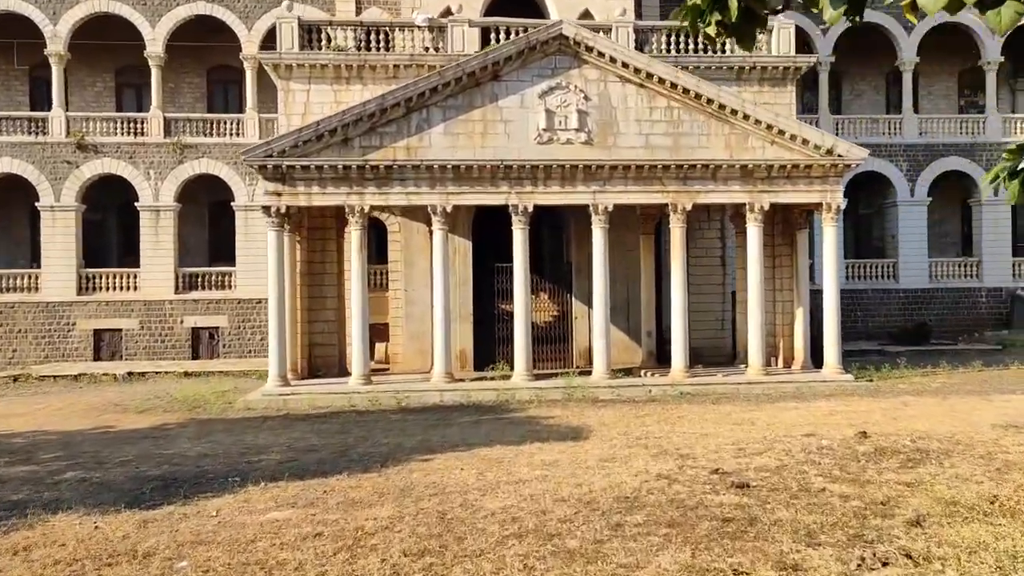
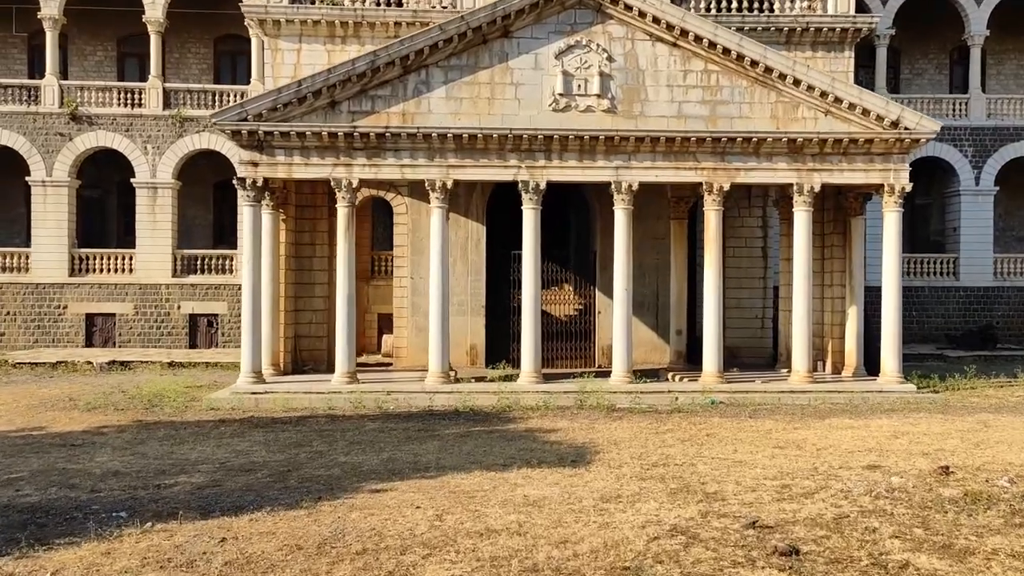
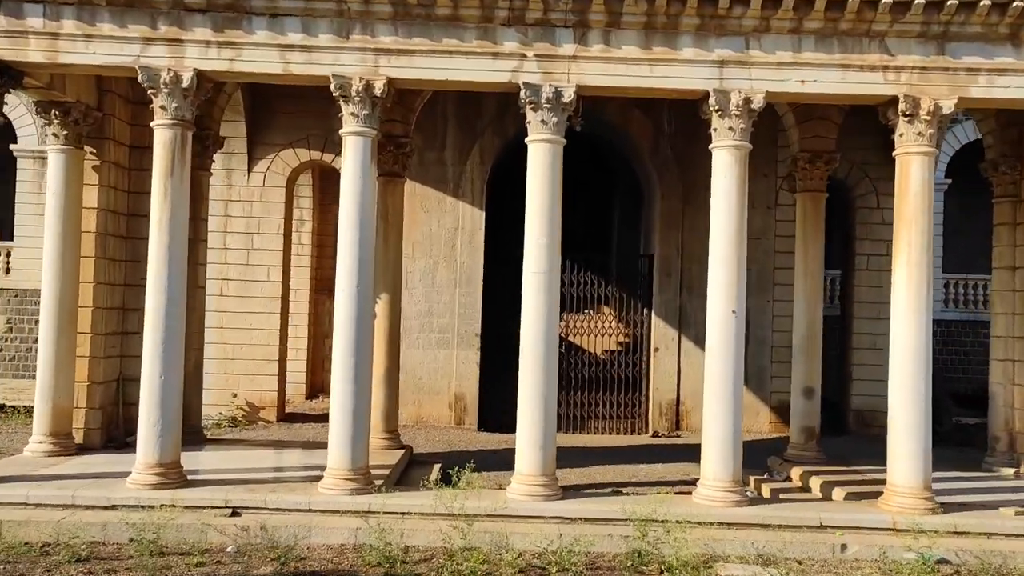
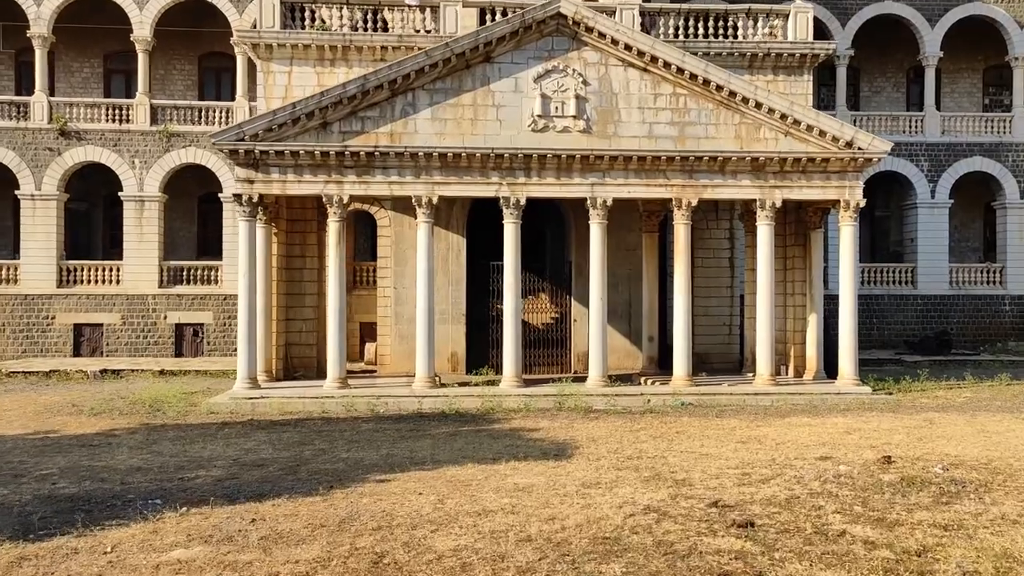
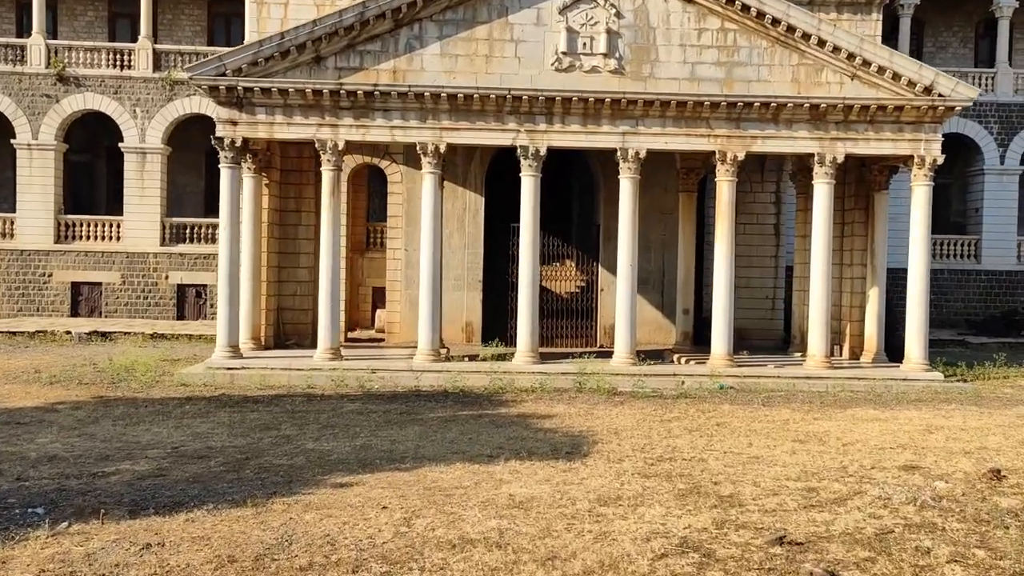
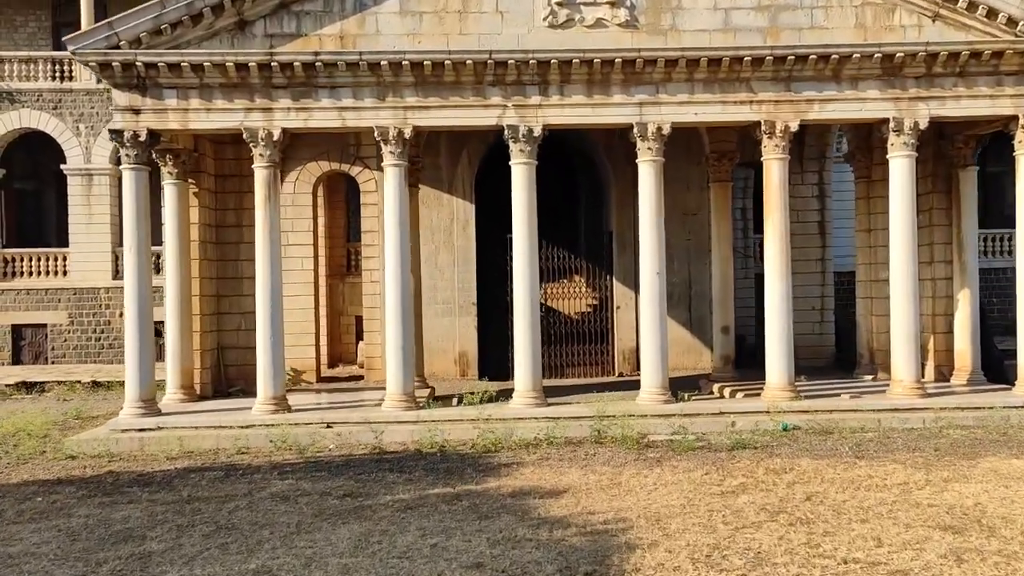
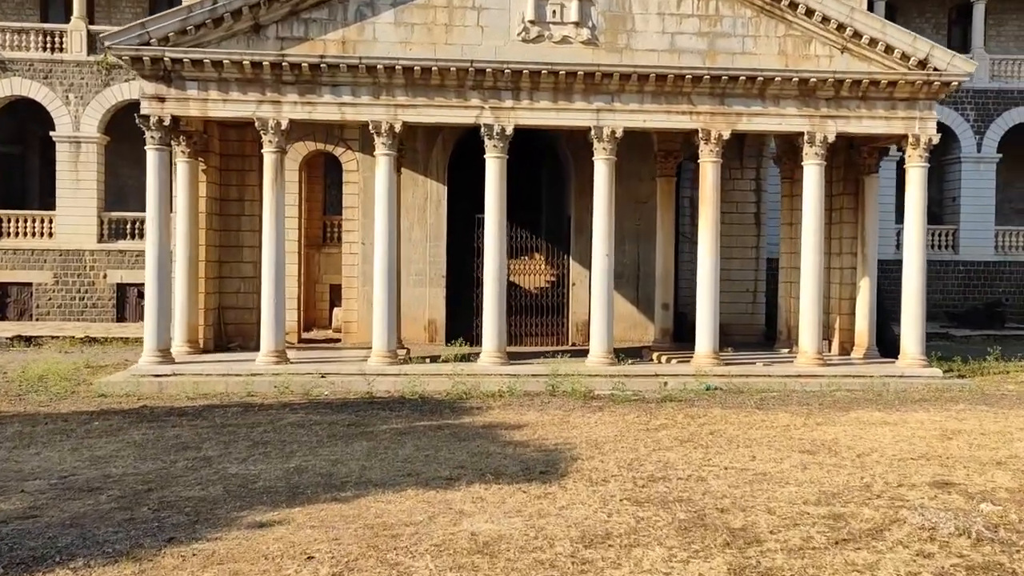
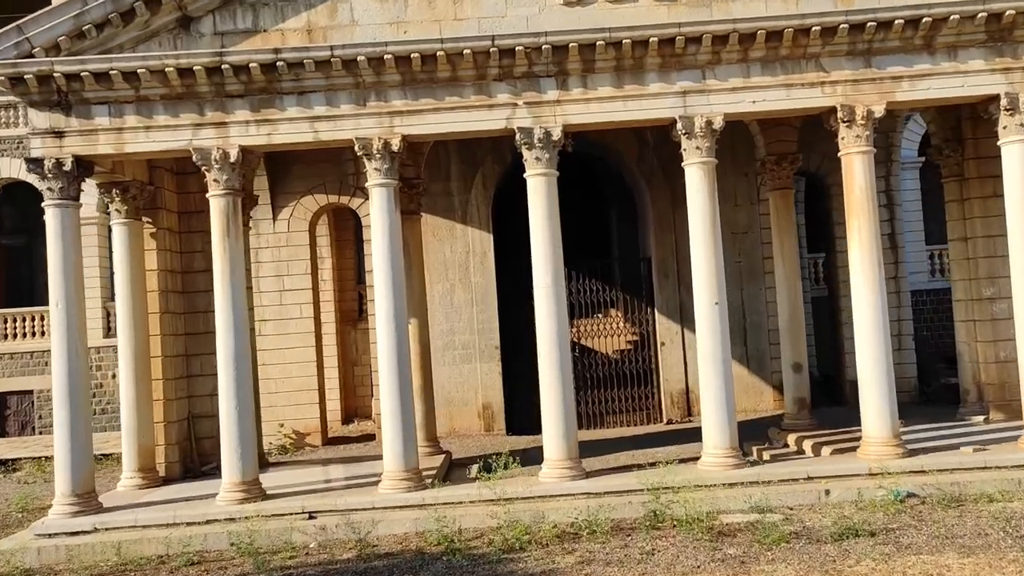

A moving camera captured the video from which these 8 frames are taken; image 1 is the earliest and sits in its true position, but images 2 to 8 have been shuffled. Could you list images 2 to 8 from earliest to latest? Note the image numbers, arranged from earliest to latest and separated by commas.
4, 2, 5, 7, 6, 8, 3
